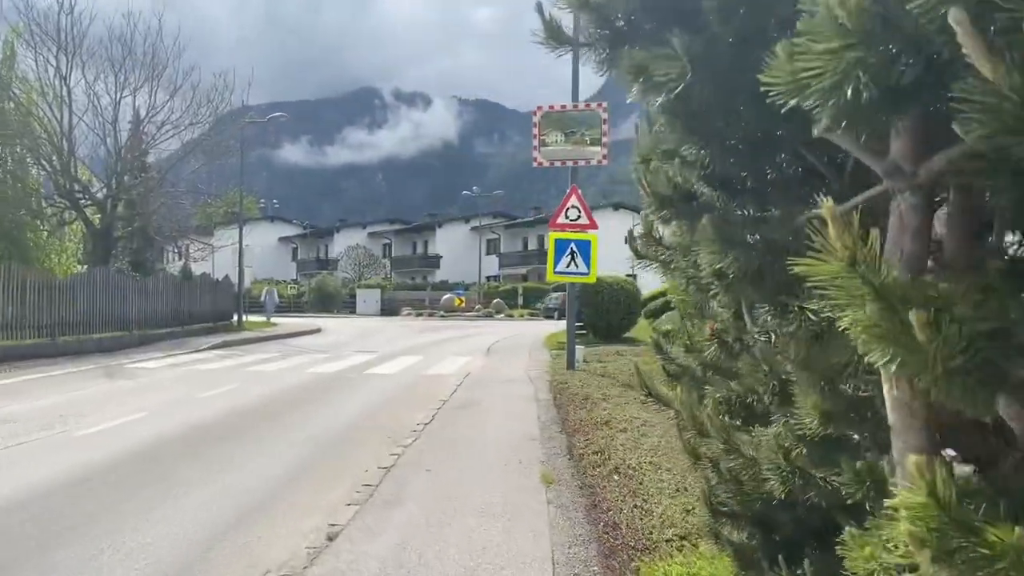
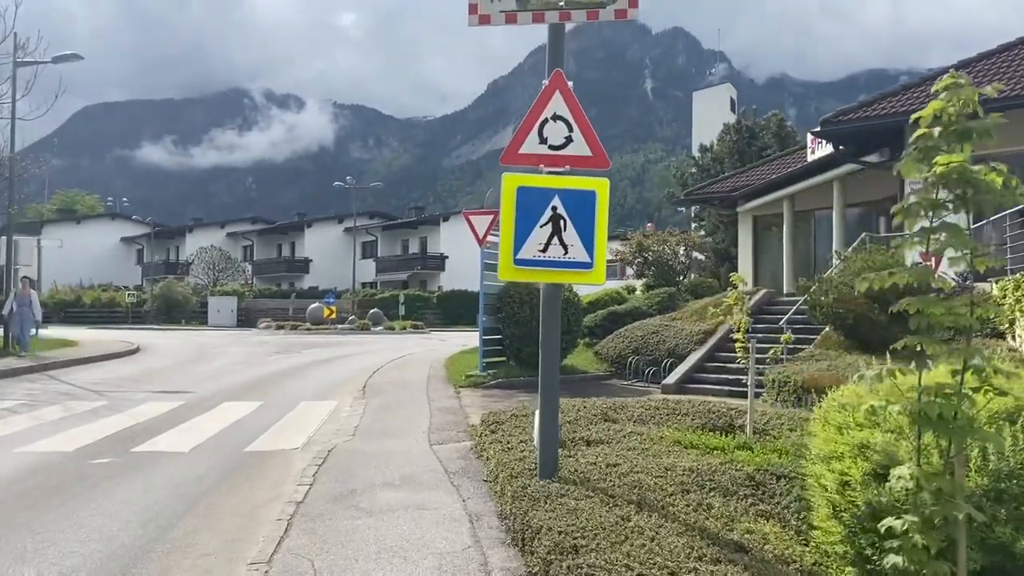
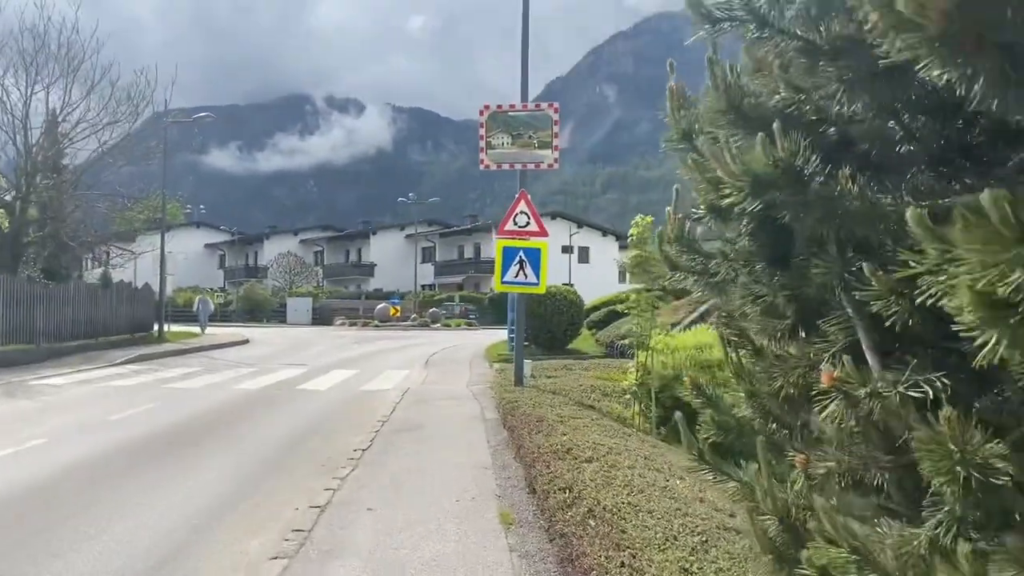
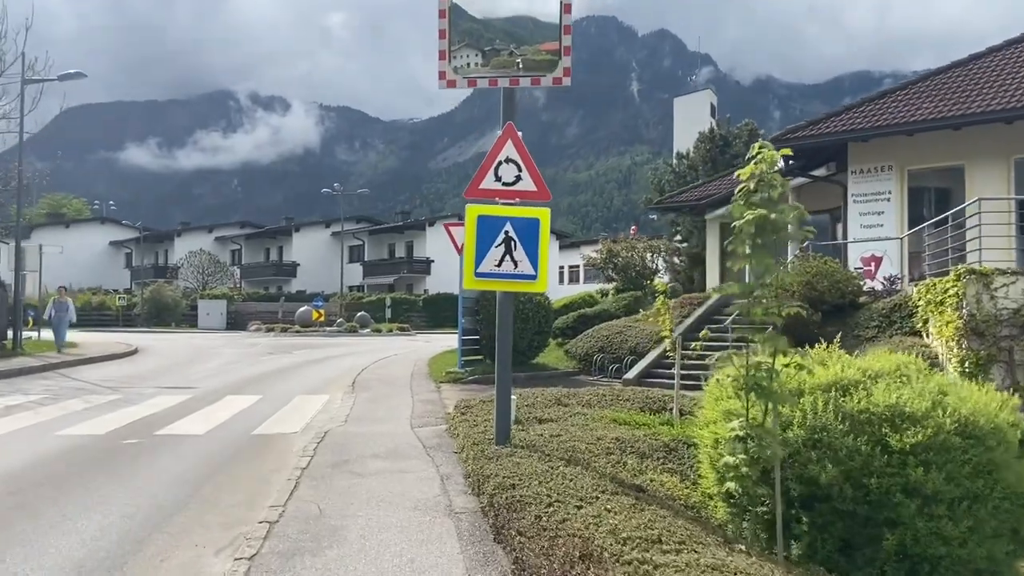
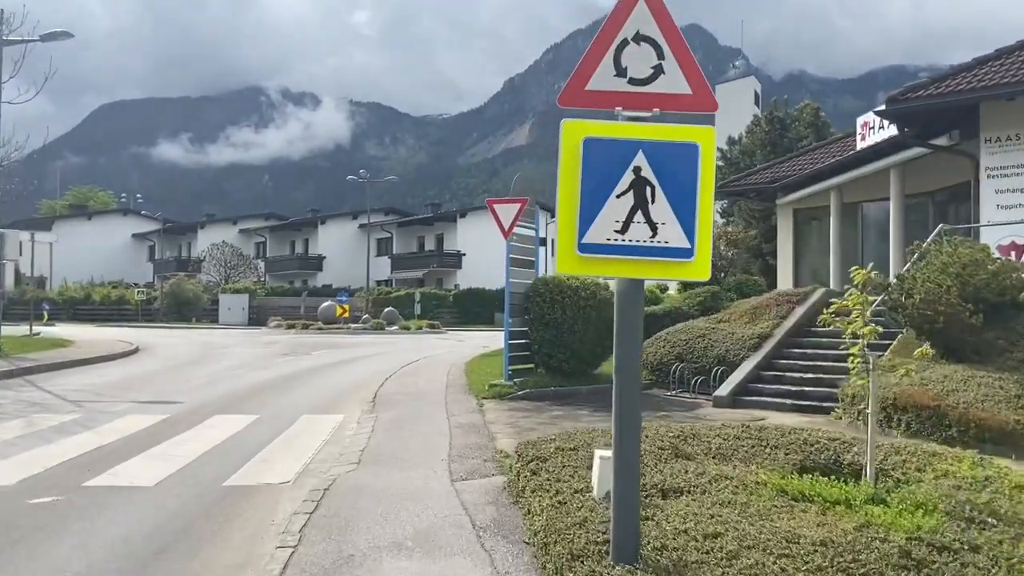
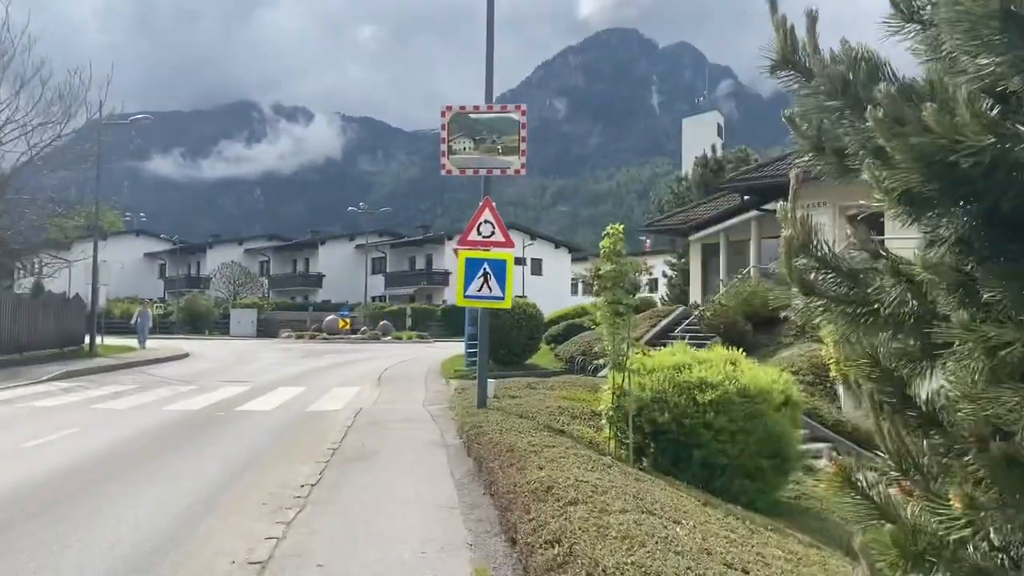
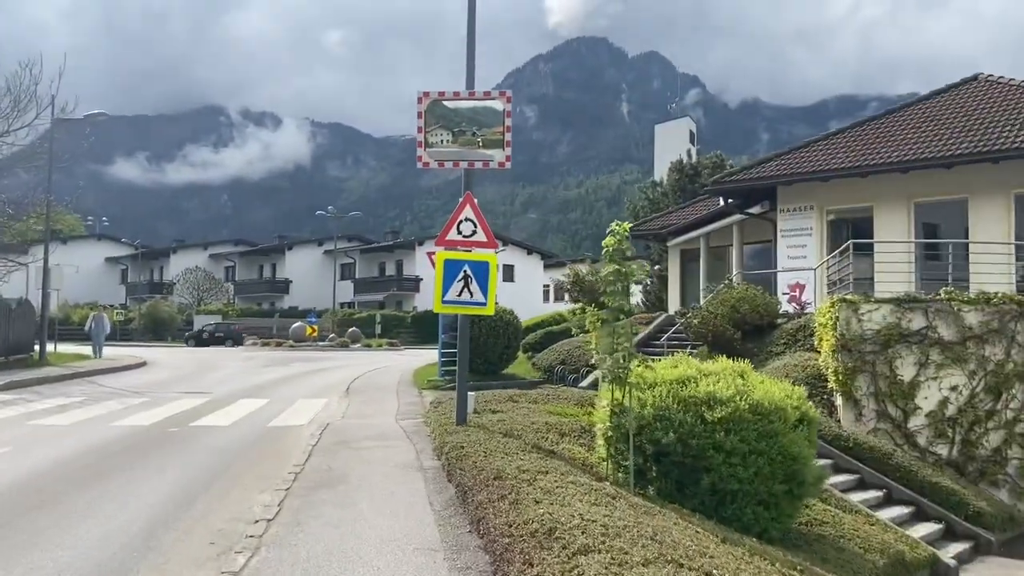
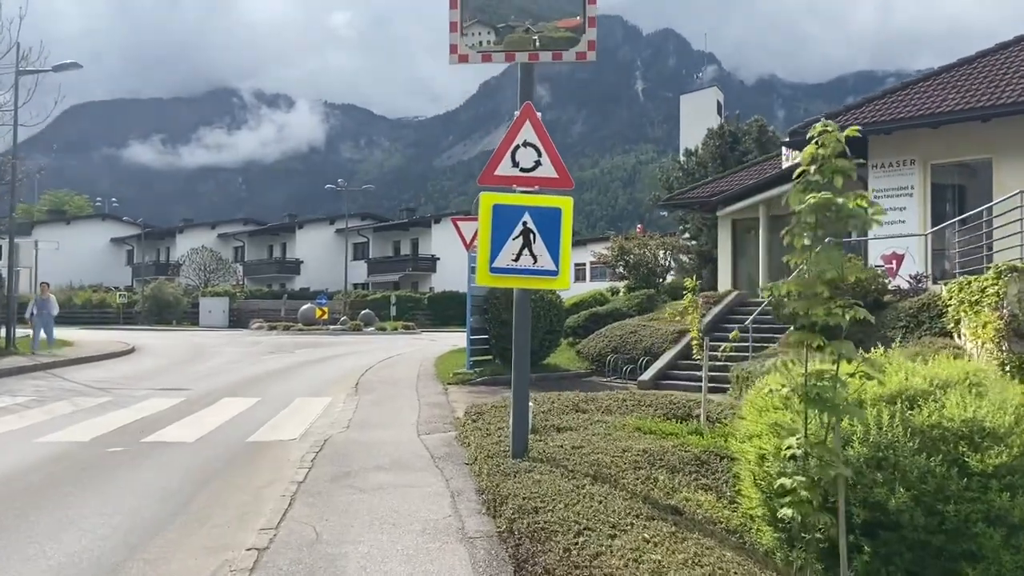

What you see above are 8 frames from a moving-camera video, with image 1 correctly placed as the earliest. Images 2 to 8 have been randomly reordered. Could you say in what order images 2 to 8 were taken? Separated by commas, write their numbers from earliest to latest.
3, 6, 7, 4, 8, 2, 5
